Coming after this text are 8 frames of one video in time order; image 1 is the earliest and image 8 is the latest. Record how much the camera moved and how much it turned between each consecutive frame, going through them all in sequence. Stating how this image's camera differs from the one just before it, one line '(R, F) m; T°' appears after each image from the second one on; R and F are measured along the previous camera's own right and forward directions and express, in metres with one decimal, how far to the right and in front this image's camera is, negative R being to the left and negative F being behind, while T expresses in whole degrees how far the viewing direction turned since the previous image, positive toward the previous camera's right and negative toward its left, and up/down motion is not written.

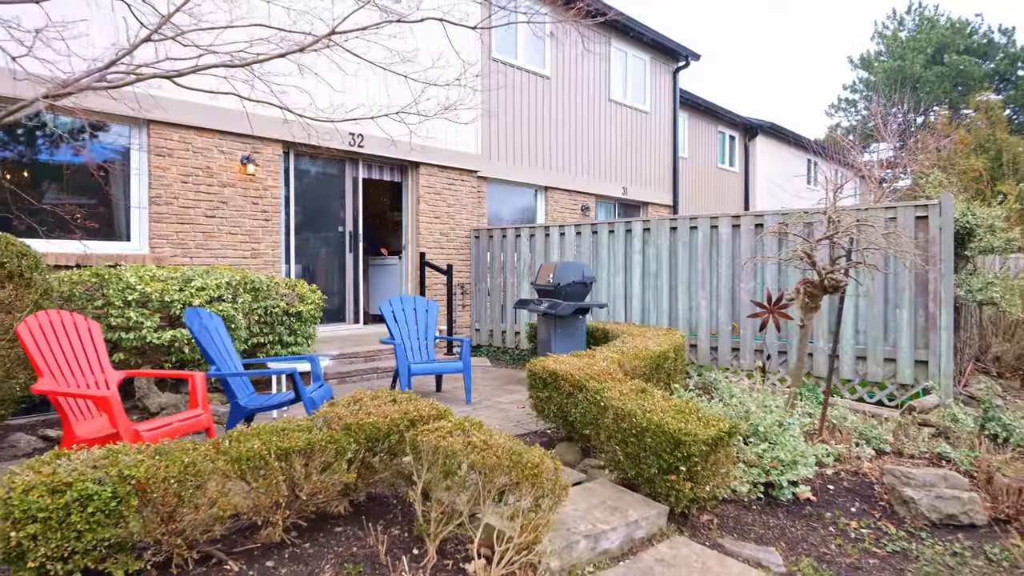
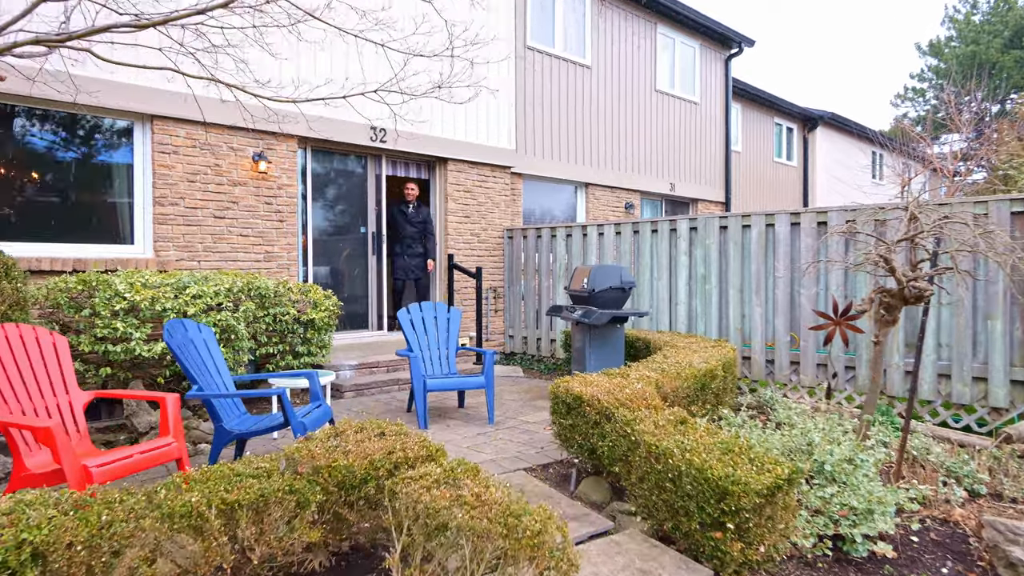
(+0.2, +0.6) m; -4°
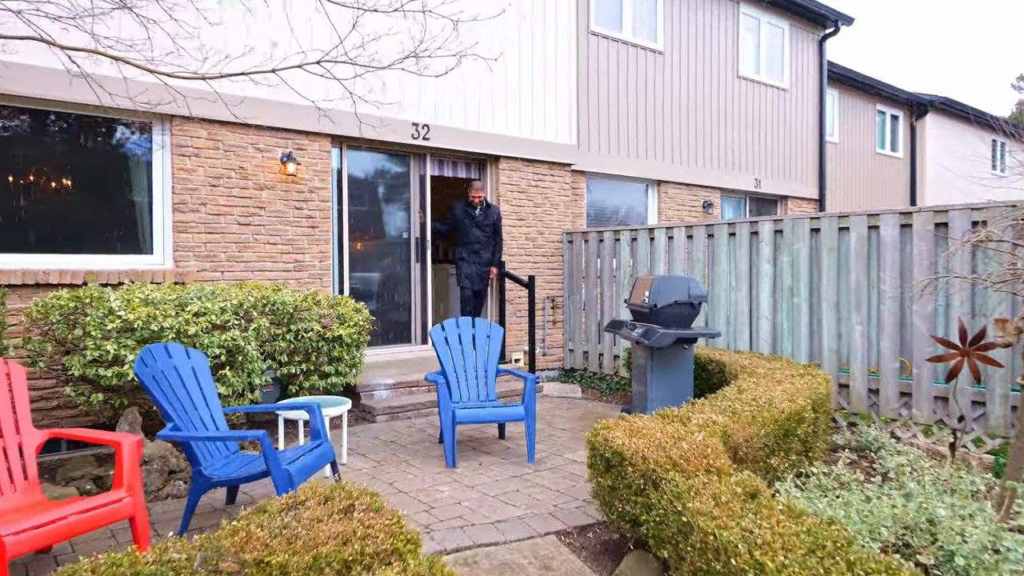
(+0.3, +0.8) m; -7°
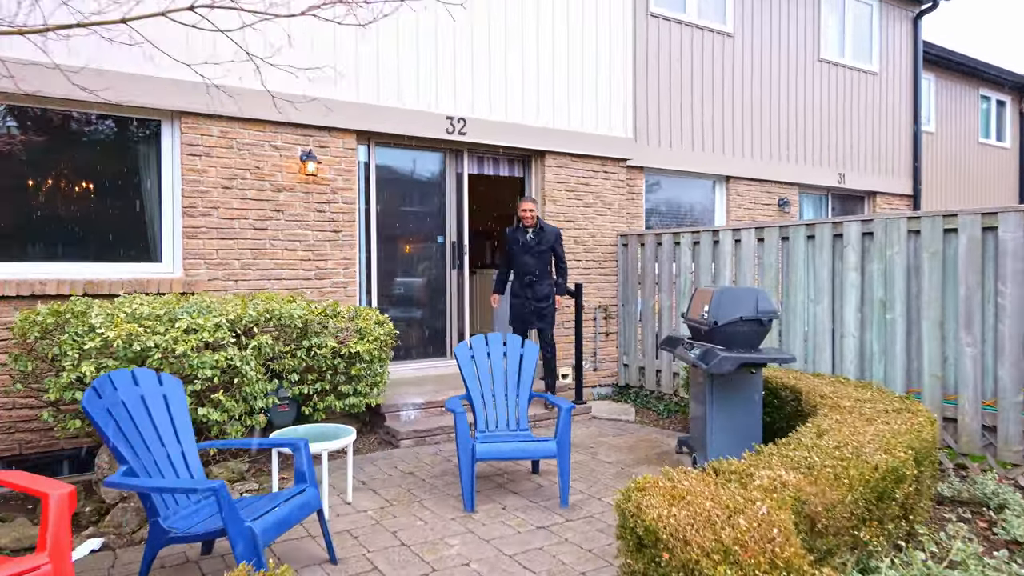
(+0.2, +0.7) m; -6°
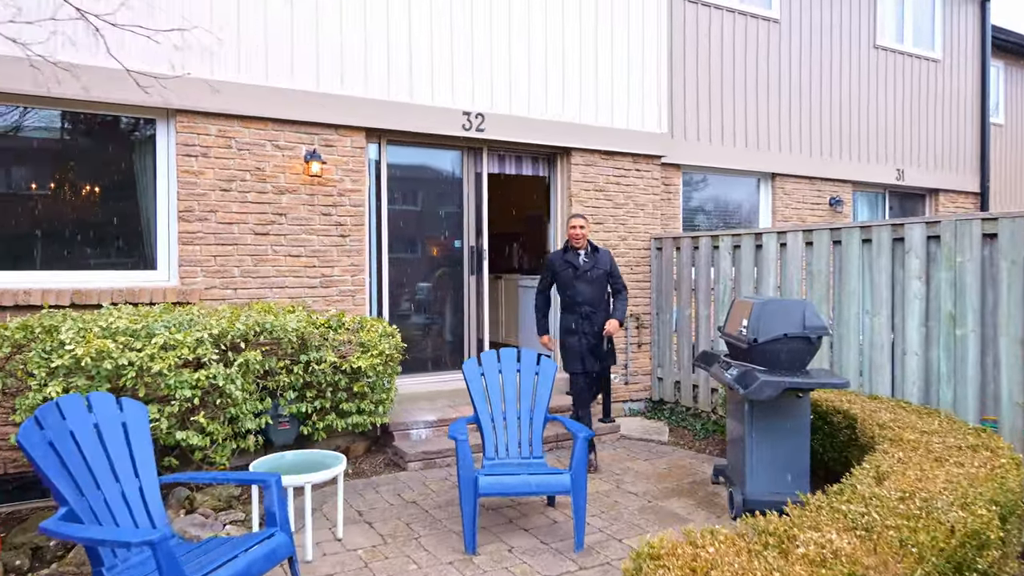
(+0.2, +0.4) m; -4°
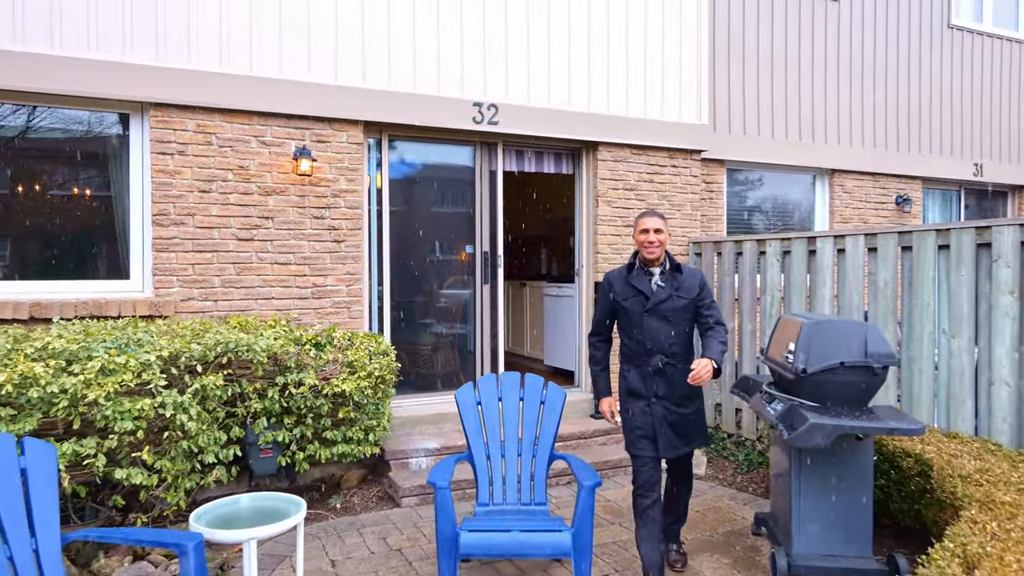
(+0.3, +0.6) m; -4°
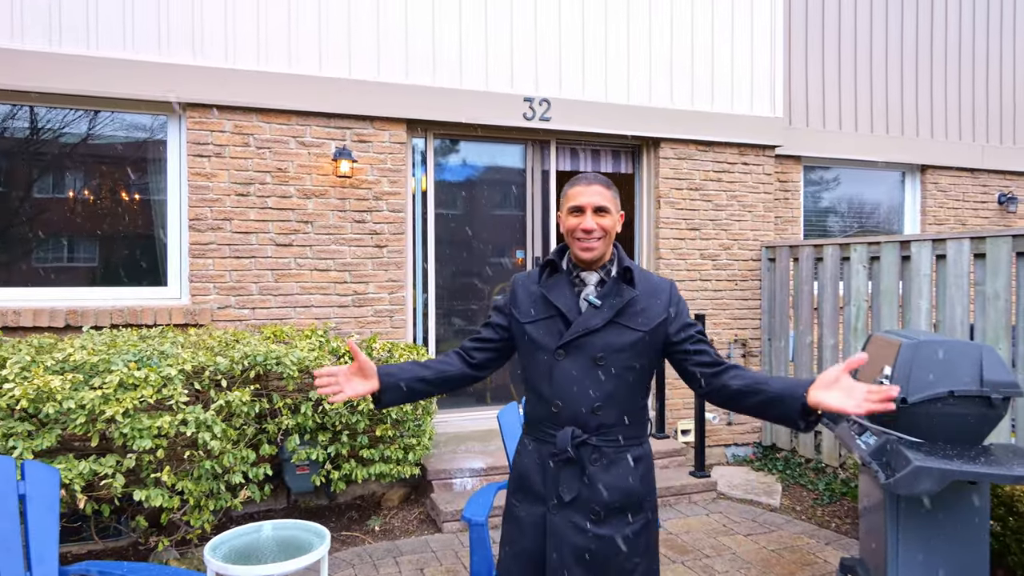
(+0.1, +0.3) m; -5°
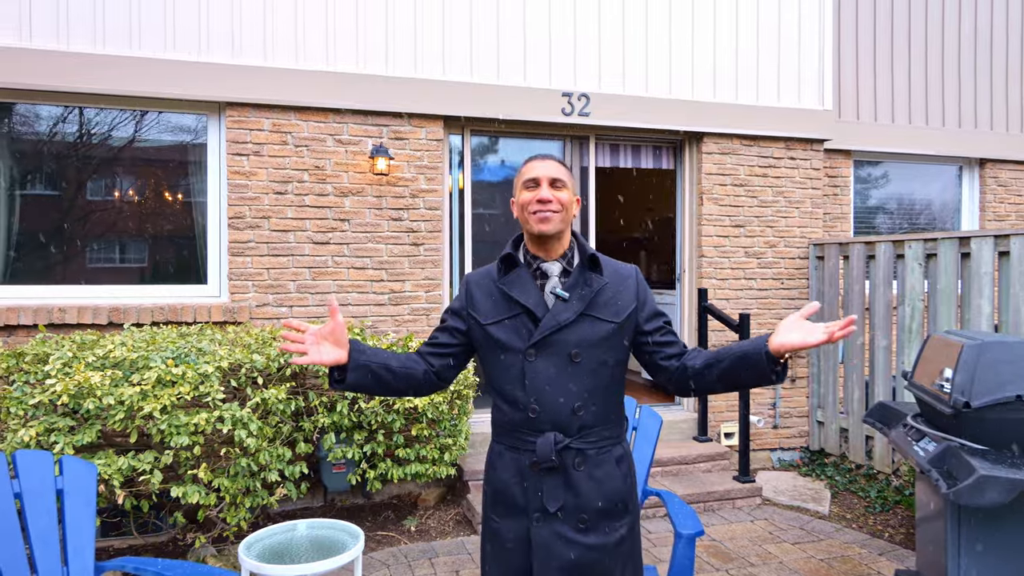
(0.0, +0.1) m; -3°
